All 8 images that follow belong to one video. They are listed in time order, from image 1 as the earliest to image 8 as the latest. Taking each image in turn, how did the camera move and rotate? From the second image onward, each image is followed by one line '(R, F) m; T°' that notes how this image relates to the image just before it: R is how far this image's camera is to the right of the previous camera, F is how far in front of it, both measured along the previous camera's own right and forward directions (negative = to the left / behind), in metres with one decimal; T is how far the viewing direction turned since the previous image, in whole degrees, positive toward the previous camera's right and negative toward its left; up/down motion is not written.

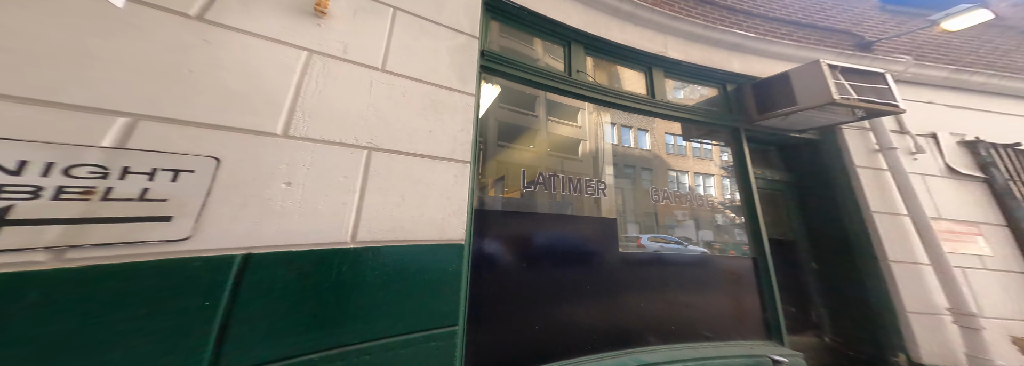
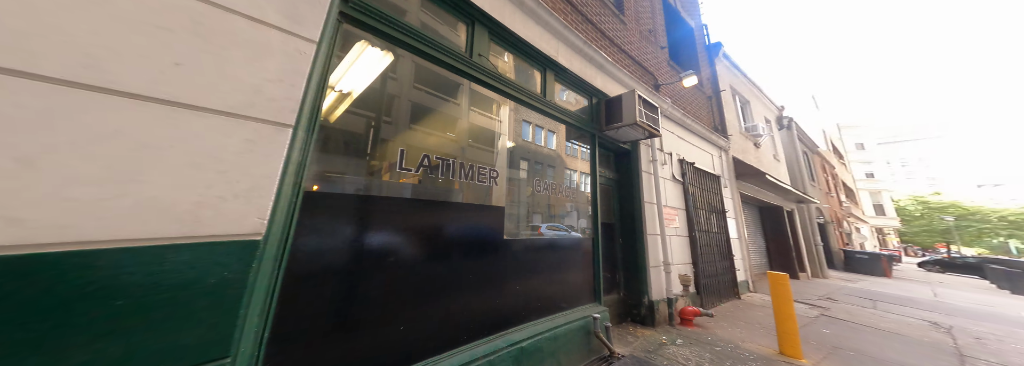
(-0.1, +0.2) m; +31°
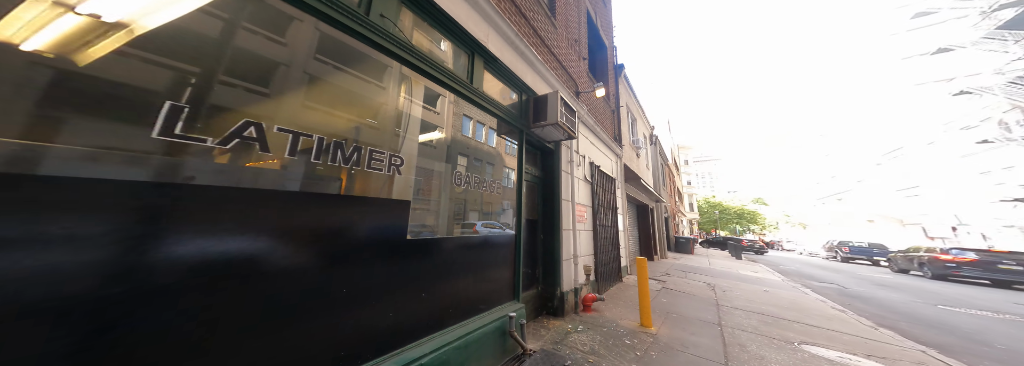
(0.0, +0.2) m; +18°
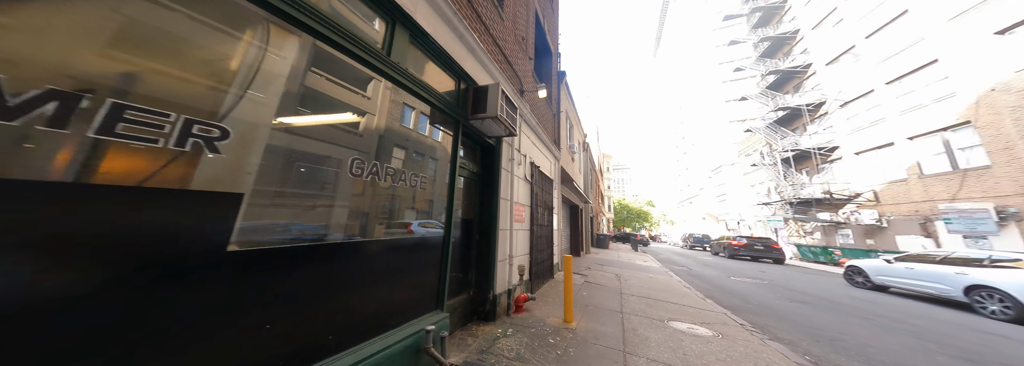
(+0.1, +0.2) m; +13°
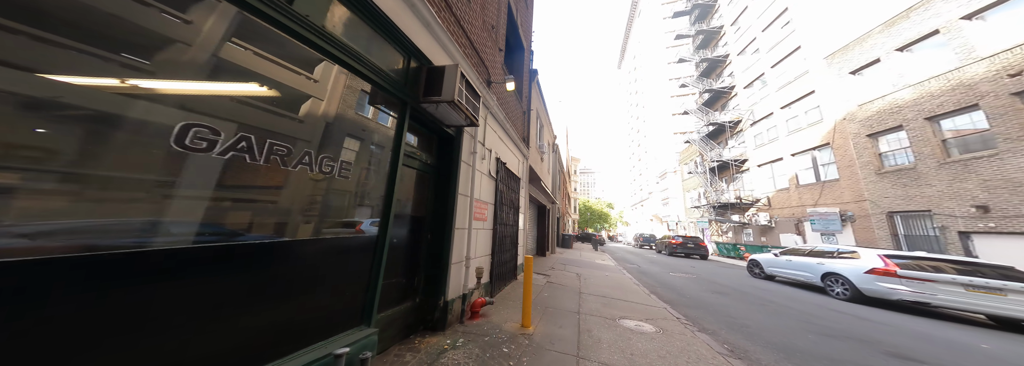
(+0.1, +0.2) m; +7°
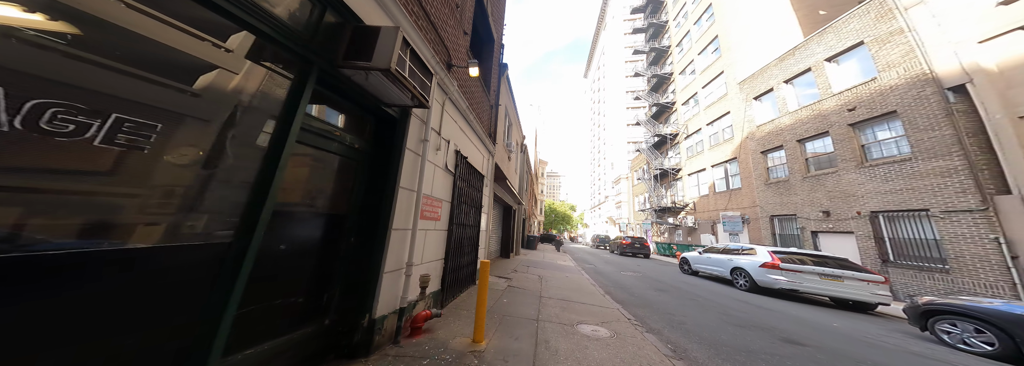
(+0.1, +0.4) m; +7°
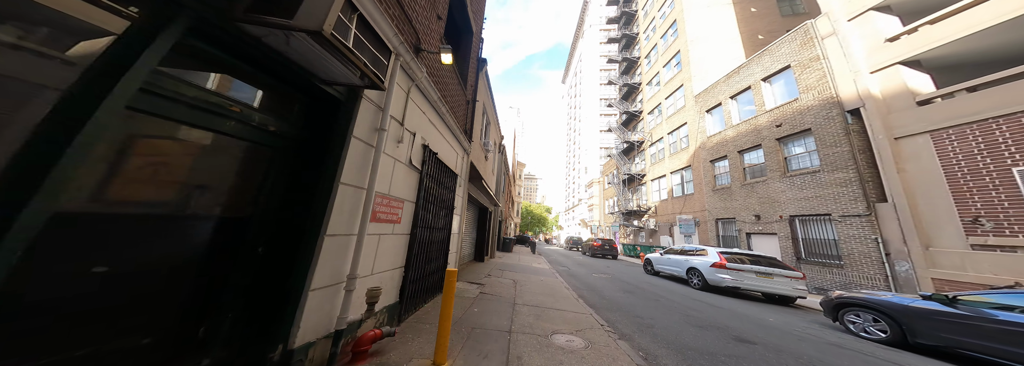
(+0.1, +0.3) m; +5°
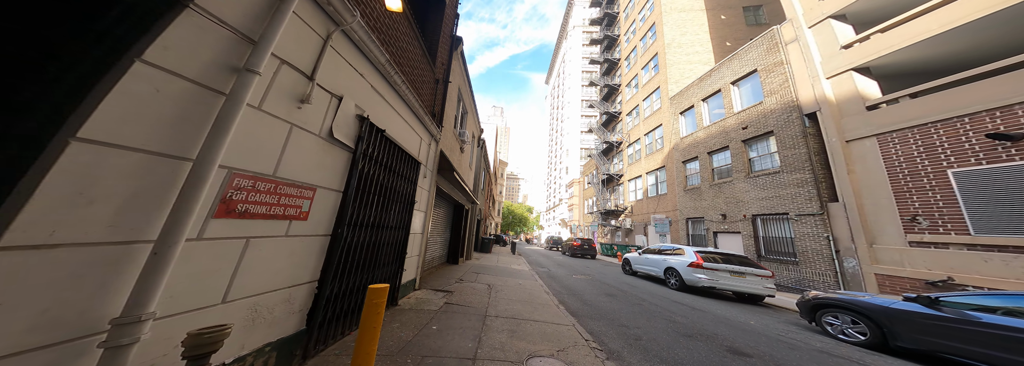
(+0.2, +0.9) m; +4°
